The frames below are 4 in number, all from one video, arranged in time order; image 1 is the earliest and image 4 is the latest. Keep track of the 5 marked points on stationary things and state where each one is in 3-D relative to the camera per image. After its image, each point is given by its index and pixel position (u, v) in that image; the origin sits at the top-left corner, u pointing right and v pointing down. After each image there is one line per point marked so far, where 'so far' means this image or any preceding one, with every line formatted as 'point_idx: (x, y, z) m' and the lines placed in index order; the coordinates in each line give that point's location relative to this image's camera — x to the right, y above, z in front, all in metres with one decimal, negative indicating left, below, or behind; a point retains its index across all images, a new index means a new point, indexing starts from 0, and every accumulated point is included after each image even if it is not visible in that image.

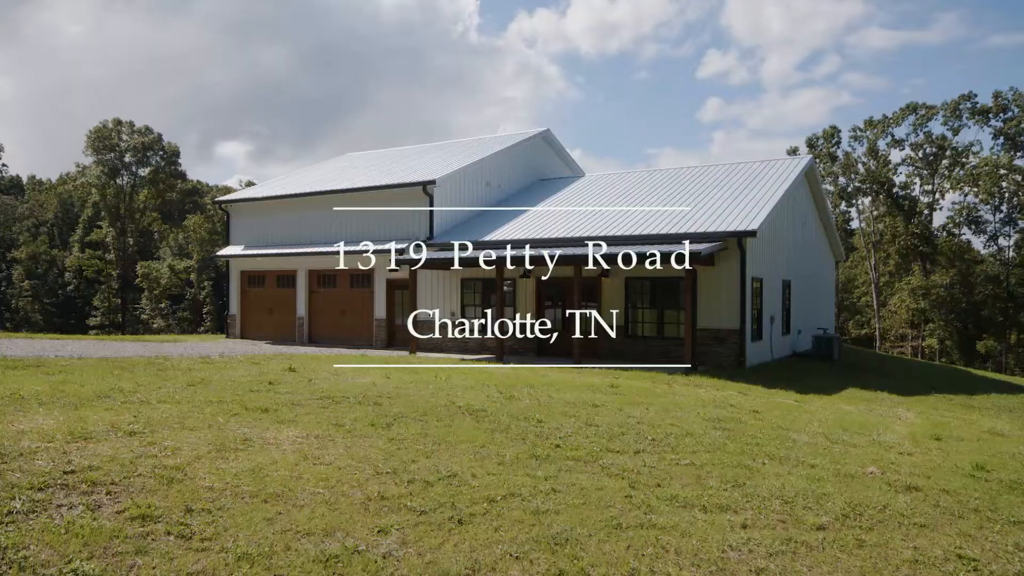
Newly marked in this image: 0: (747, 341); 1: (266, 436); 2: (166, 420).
0: (+4.9, -1.1, +15.1) m
1: (-2.3, -1.4, +6.7) m
2: (-3.4, -1.3, +7.2) m
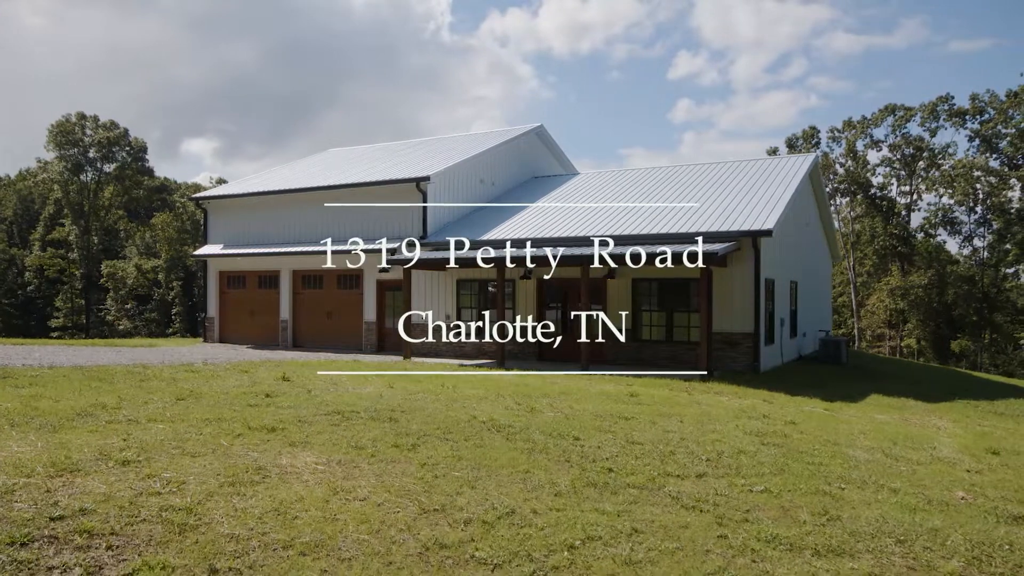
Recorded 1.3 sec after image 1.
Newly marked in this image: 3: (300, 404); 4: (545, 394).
0: (+5.0, -1.1, +14.5) m
1: (-1.9, -1.4, +5.9) m
2: (-3.0, -1.4, +6.3) m
3: (-2.6, -1.4, +8.9) m
4: (+0.5, -1.6, +11.1) m
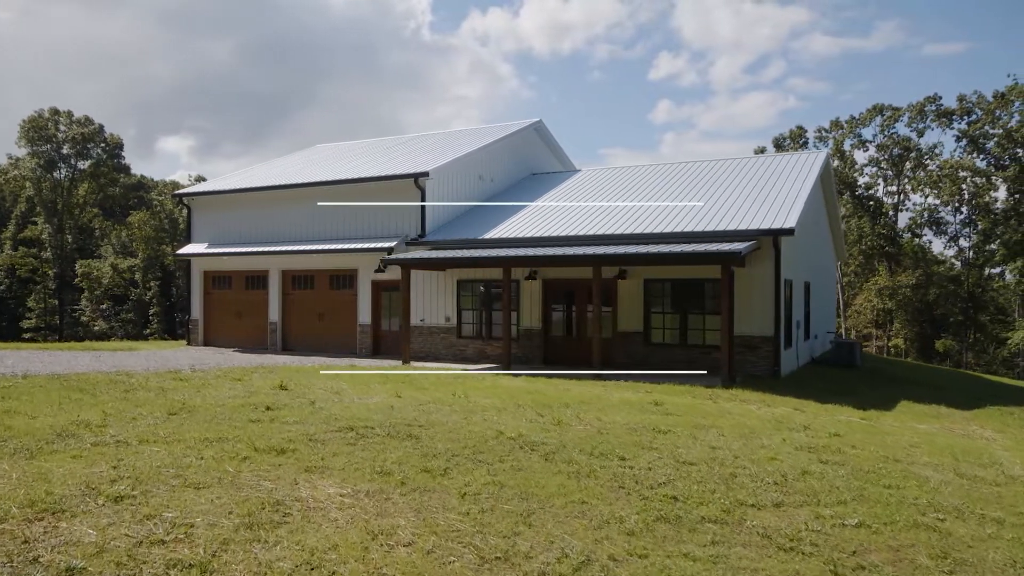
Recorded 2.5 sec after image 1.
0: (+5.2, -1.2, +13.8) m
1: (-1.5, -1.5, +5.0) m
2: (-2.6, -1.4, +5.4) m
3: (-2.3, -1.5, +8.1) m
4: (+0.8, -1.7, +10.4) m
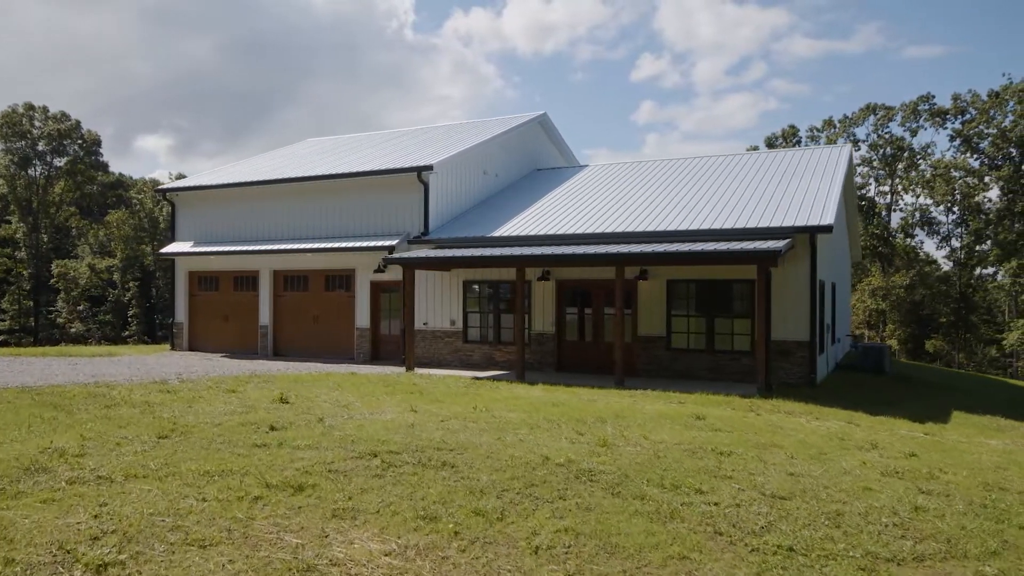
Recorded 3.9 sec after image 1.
0: (+5.5, -1.2, +12.9) m
1: (-1.0, -1.5, +4.0) m
2: (-2.1, -1.4, +4.3) m
3: (-1.9, -1.5, +7.0) m
4: (+1.2, -1.7, +9.3) m
